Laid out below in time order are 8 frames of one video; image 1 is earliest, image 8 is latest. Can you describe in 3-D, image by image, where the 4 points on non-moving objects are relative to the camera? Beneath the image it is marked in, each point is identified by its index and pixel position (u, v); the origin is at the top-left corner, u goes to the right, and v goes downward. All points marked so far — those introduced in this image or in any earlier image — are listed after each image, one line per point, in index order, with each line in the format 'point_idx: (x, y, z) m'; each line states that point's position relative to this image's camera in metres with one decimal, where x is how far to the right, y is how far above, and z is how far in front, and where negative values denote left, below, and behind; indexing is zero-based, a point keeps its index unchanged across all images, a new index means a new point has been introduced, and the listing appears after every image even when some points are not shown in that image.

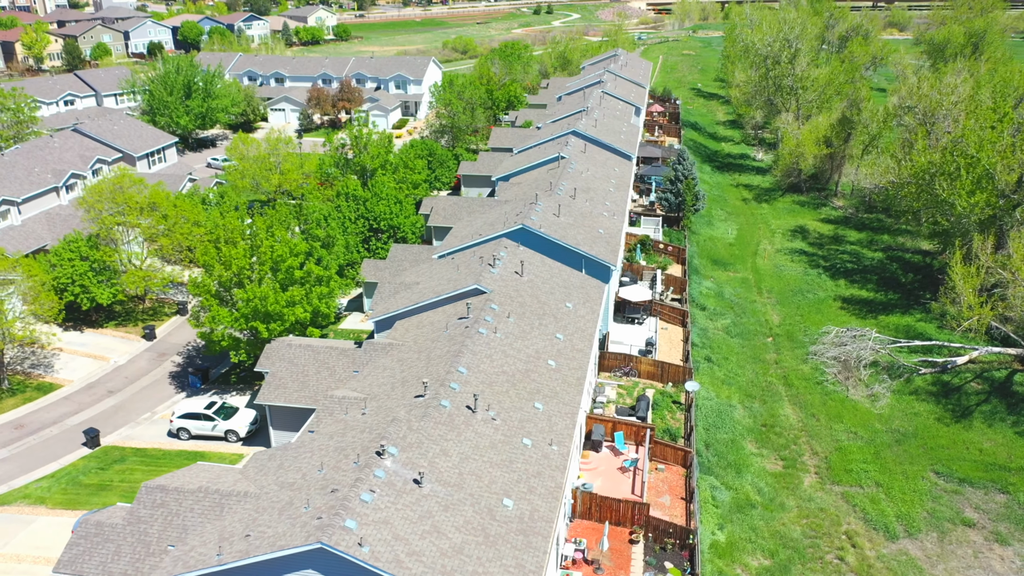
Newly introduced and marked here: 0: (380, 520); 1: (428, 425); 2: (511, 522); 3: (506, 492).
0: (-2.6, -4.6, +16.2) m
1: (-2.0, -3.2, +19.3) m
2: (0.0, -5.0, +17.5) m
3: (-0.1, -4.5, +18.3) m
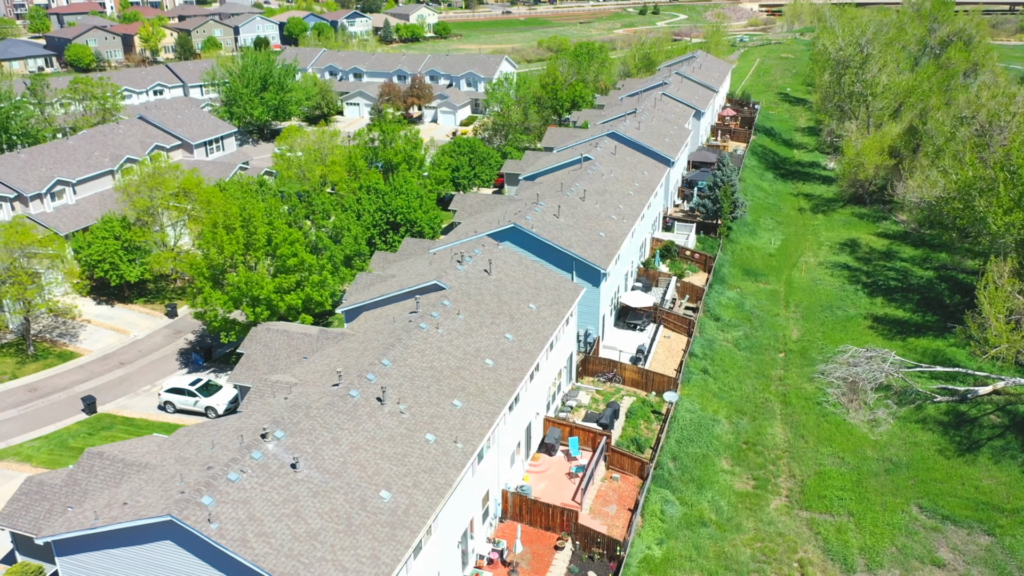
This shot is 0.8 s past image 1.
0: (-5.5, -4.3, +16.7) m
1: (-4.4, -3.0, +19.7) m
2: (-2.8, -4.9, +17.7) m
3: (-2.8, -4.4, +18.5) m
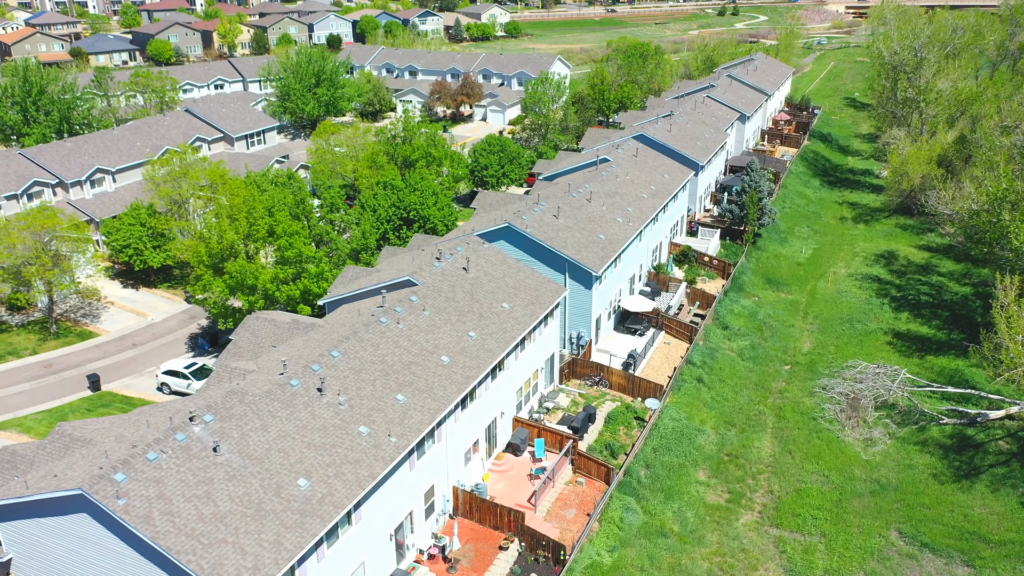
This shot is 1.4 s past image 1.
0: (-7.5, -4.0, +17.4) m
1: (-6.1, -2.8, +20.3) m
2: (-4.8, -4.7, +18.1) m
3: (-4.7, -4.3, +18.9) m
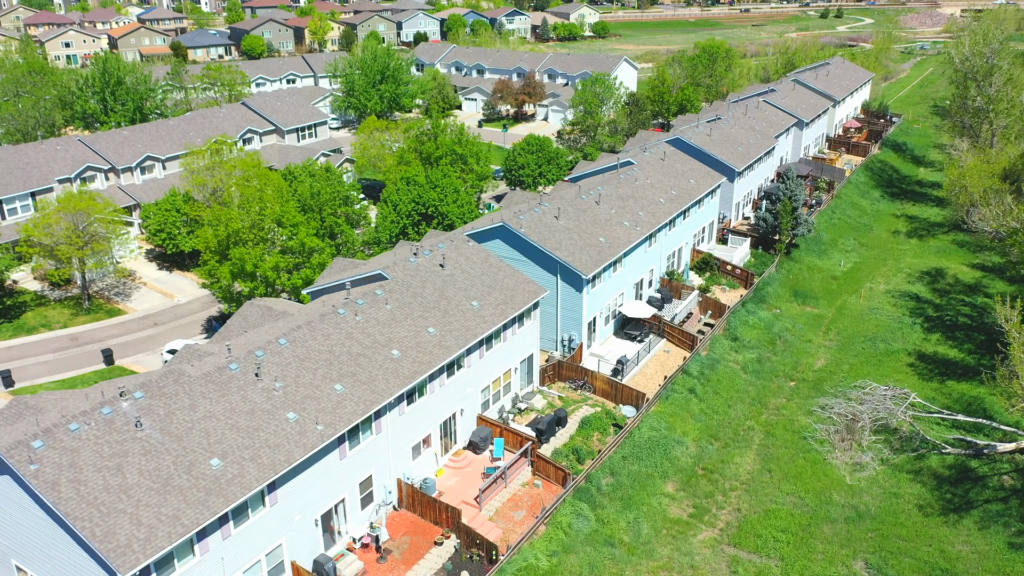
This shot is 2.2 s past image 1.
0: (-9.9, -3.6, +18.4) m
1: (-8.1, -2.4, +21.1) m
2: (-7.1, -4.4, +18.9) m
3: (-6.9, -4.0, +19.6) m
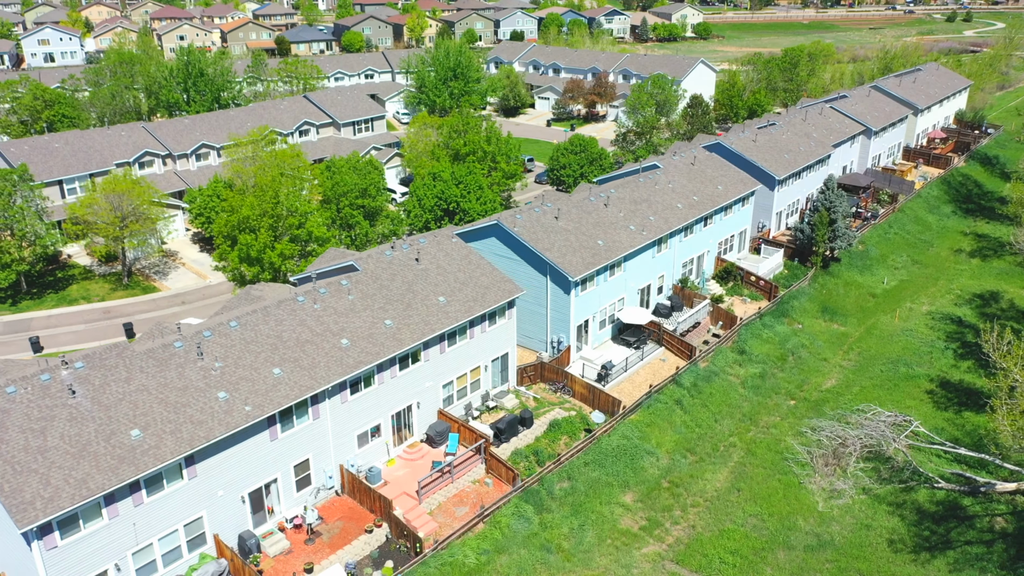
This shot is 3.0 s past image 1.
0: (-12.3, -2.9, +19.9) m
1: (-10.1, -1.9, +22.4) m
2: (-9.5, -3.9, +20.0) m
3: (-9.2, -3.5, +20.7) m
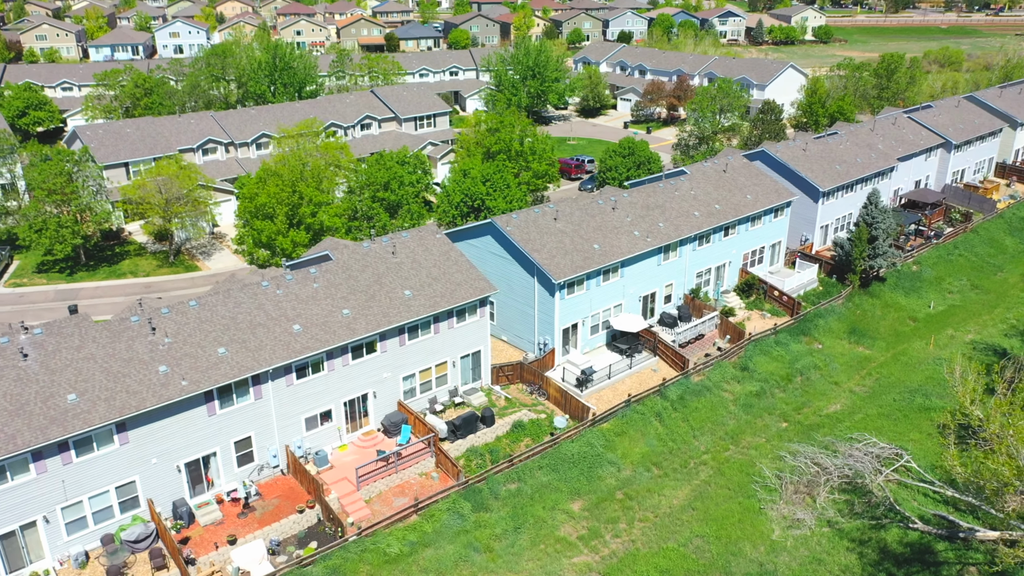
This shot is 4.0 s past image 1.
0: (-14.7, -2.1, +22.0) m
1: (-12.1, -1.2, +24.1) m
2: (-12.0, -3.2, +21.6) m
3: (-11.6, -2.8, +22.3) m
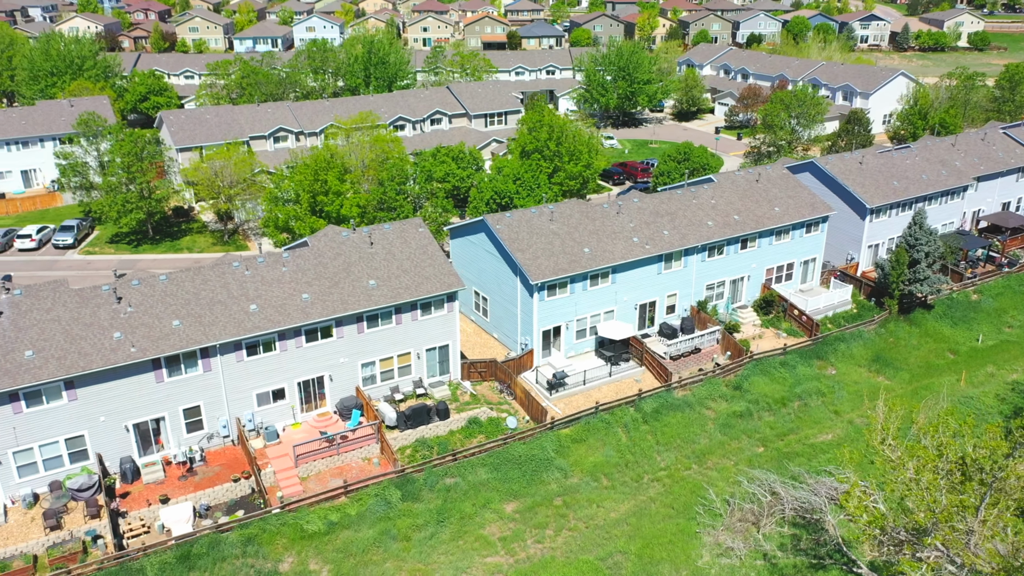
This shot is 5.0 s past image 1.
0: (-17.2, -0.9, +24.8) m
1: (-14.2, -0.2, +26.4) m
2: (-14.6, -2.2, +24.0) m
3: (-14.1, -1.8, +24.6) m
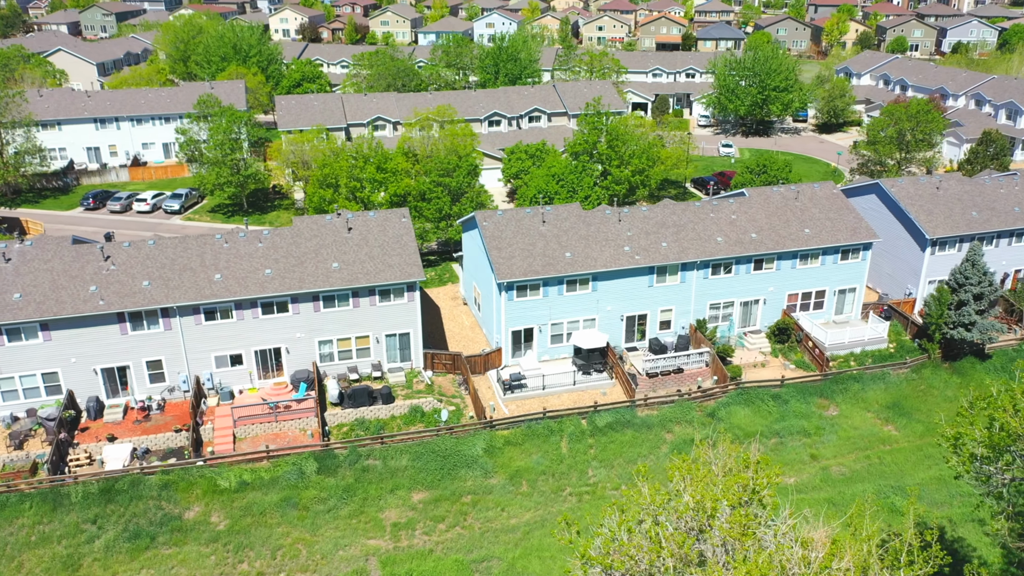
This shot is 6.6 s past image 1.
0: (-19.5, +1.1, +29.4) m
1: (-16.2, +1.5, +30.2) m
2: (-17.5, -0.5, +28.0) m
3: (-16.7, -0.2, +28.5) m
